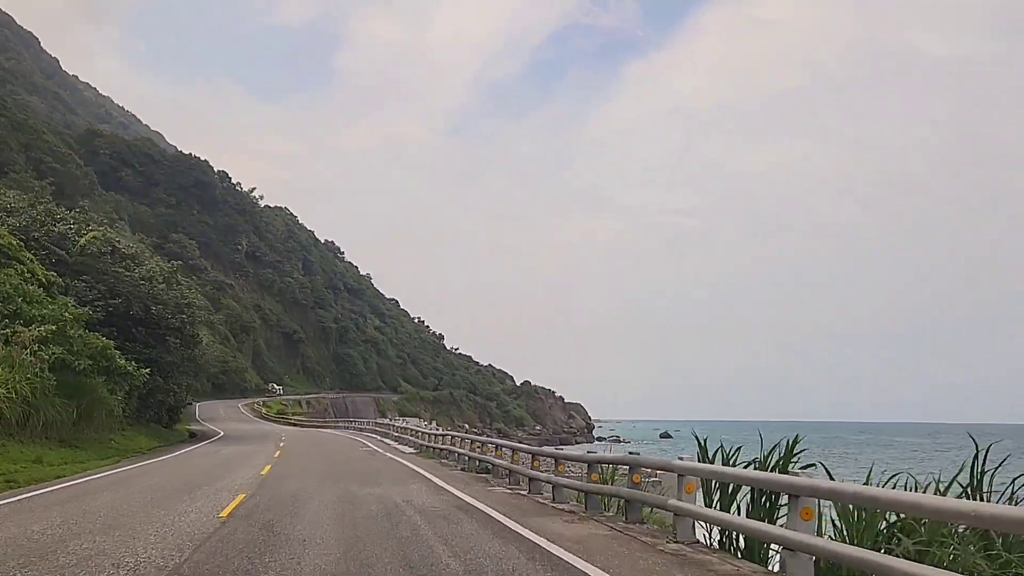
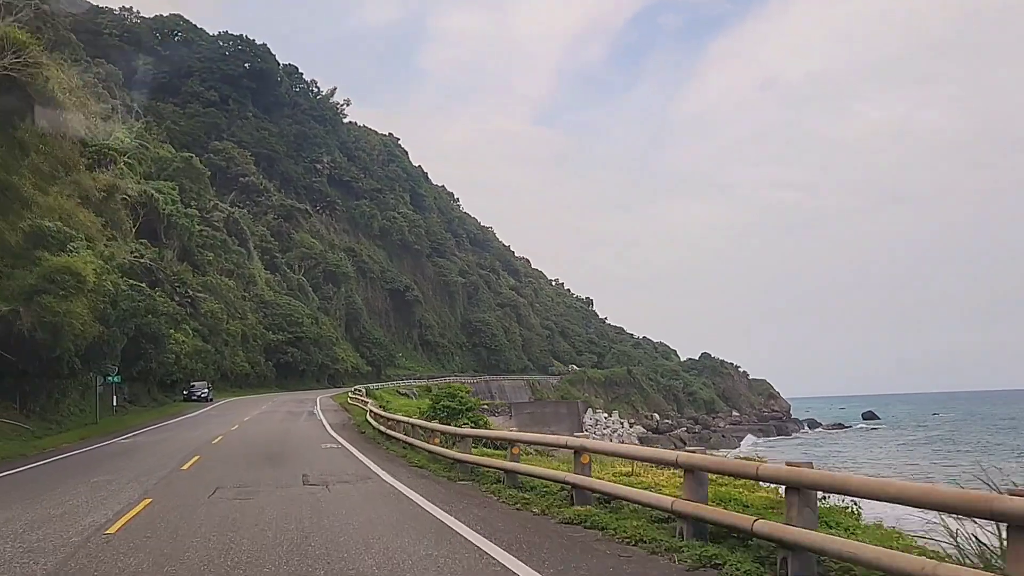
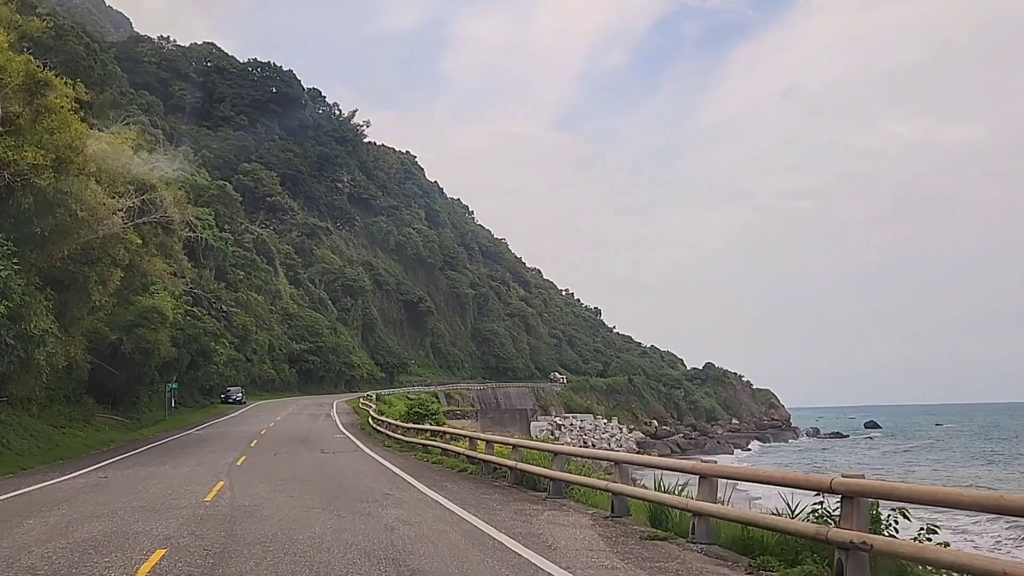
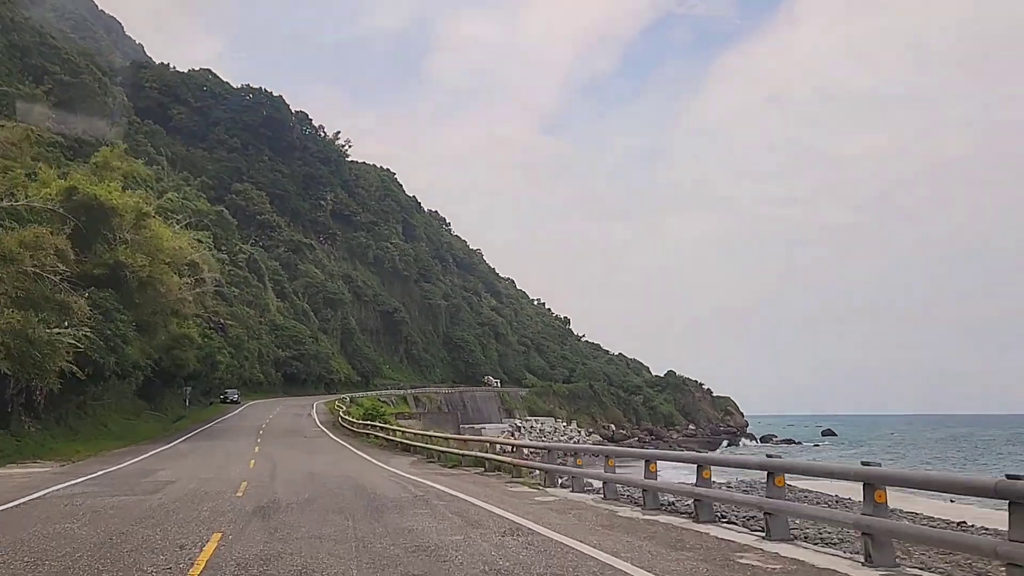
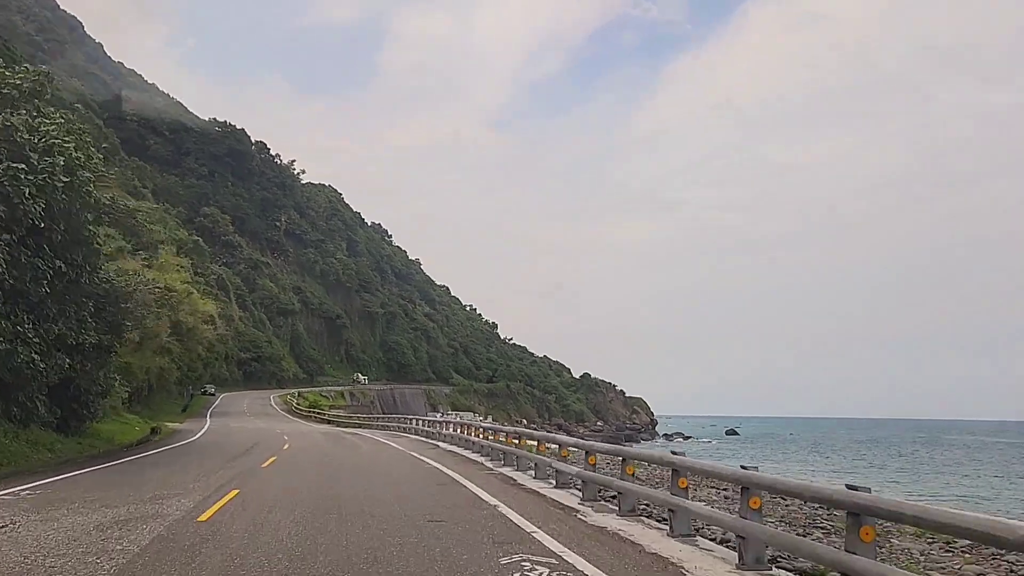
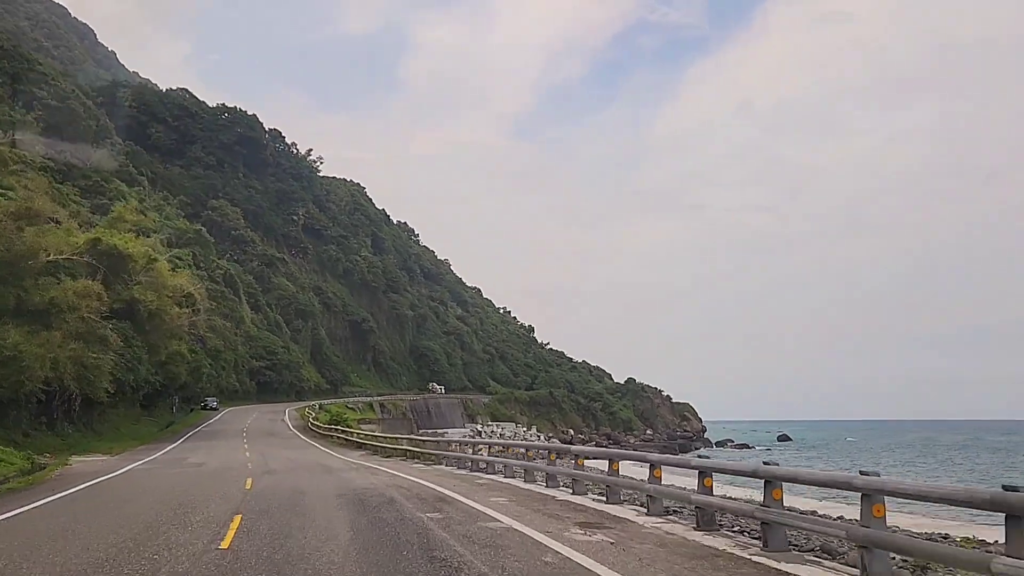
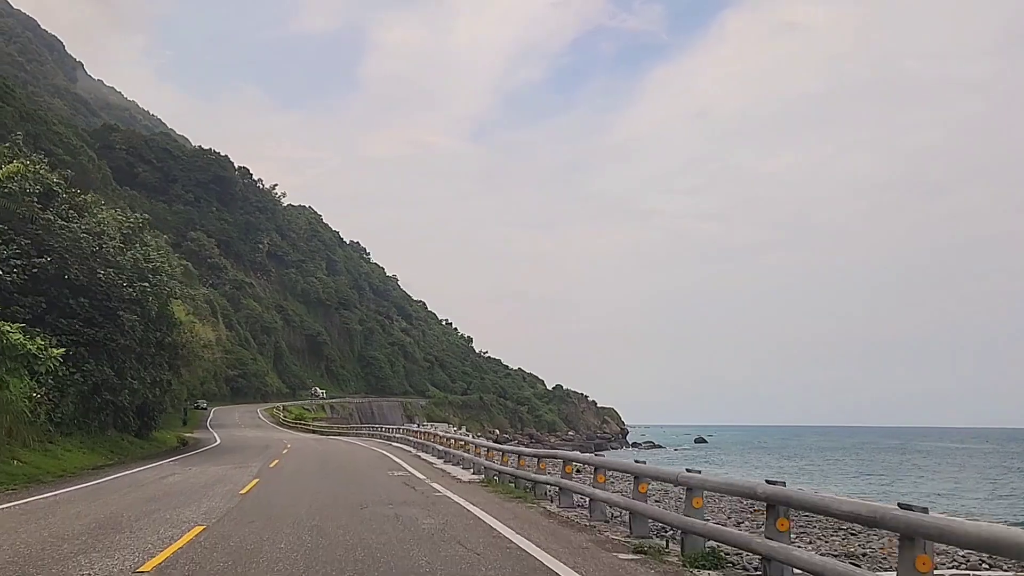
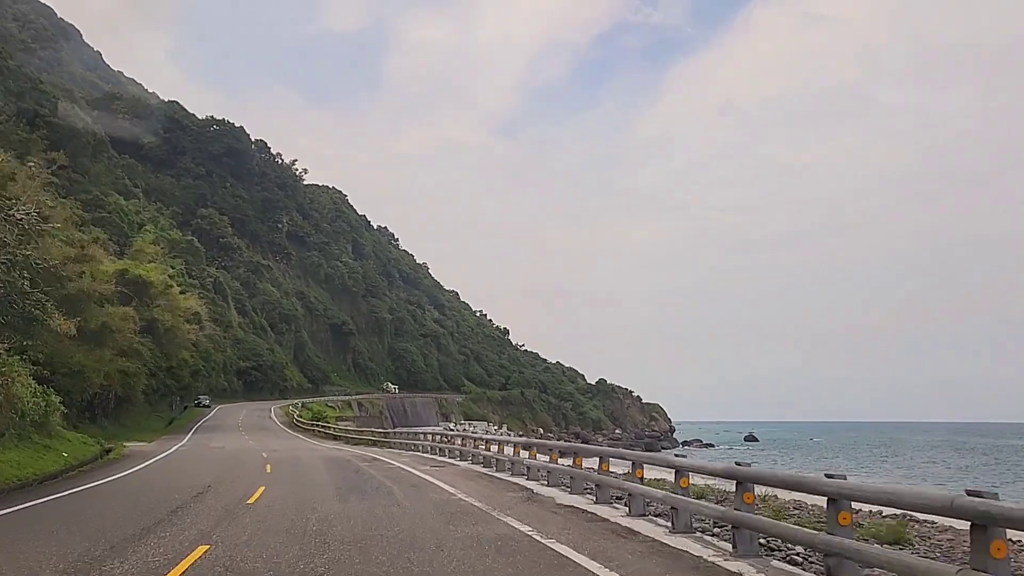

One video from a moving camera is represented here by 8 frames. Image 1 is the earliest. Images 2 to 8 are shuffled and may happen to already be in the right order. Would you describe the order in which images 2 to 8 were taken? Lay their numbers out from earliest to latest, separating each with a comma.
7, 5, 8, 6, 4, 3, 2
